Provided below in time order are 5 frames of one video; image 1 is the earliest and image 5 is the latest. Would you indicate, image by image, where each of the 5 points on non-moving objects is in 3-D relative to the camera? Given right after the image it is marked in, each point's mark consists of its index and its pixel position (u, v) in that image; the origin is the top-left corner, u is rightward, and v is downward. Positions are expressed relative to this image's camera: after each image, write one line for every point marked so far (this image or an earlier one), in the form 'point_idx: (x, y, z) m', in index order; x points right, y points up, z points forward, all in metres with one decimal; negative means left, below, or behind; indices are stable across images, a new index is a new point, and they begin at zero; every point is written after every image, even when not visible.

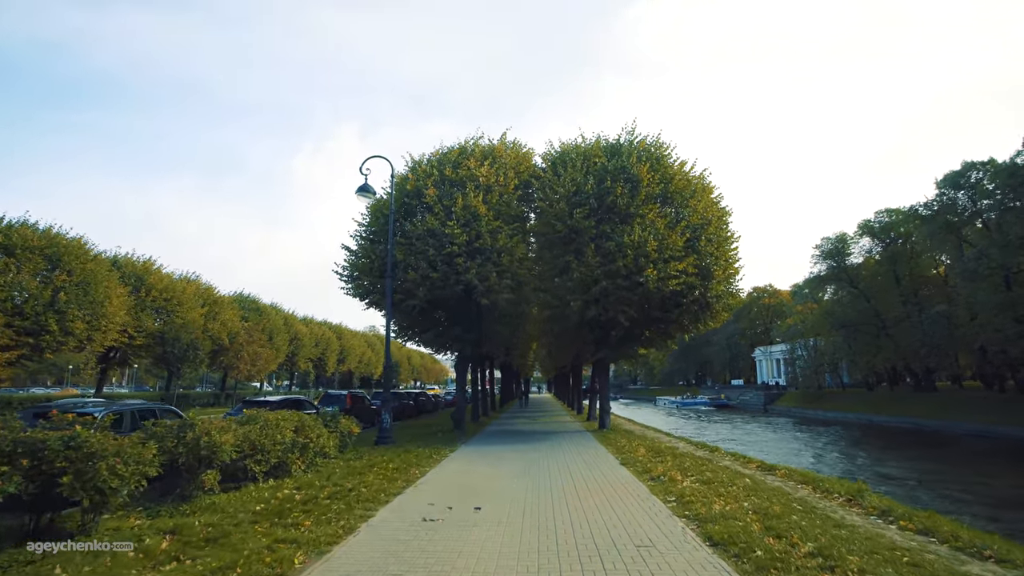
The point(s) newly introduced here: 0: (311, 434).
0: (-4.7, -3.4, +14.1) m
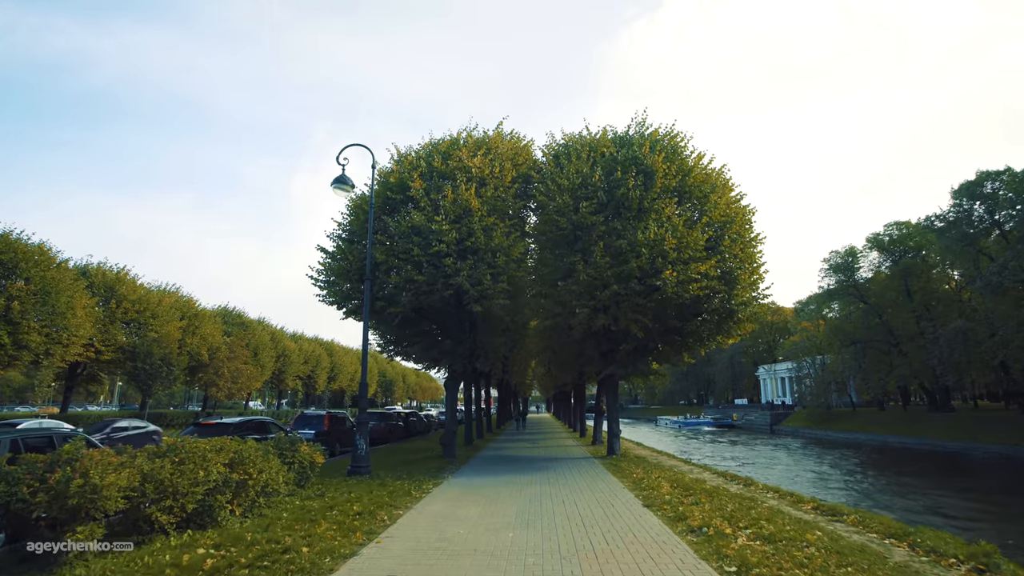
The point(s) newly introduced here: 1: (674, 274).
0: (-4.8, -3.3, +11.1) m
1: (+5.2, +0.5, +18.9) m
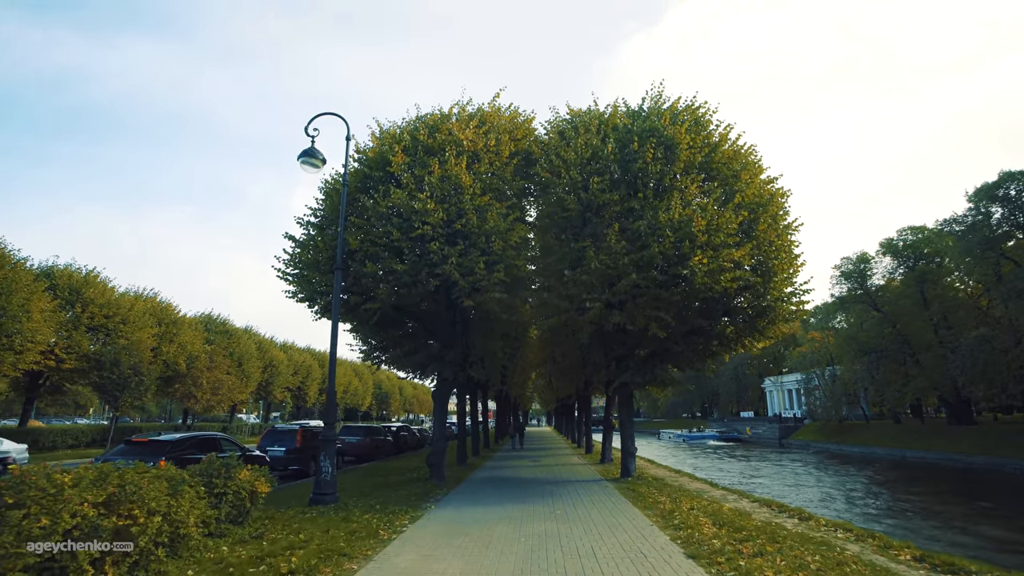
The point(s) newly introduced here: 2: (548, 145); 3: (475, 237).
0: (-4.9, -2.9, +8.0) m
1: (+5.1, +0.7, +15.9) m
2: (+1.2, +4.7, +19.3) m
3: (-1.1, +1.5, +17.0) m
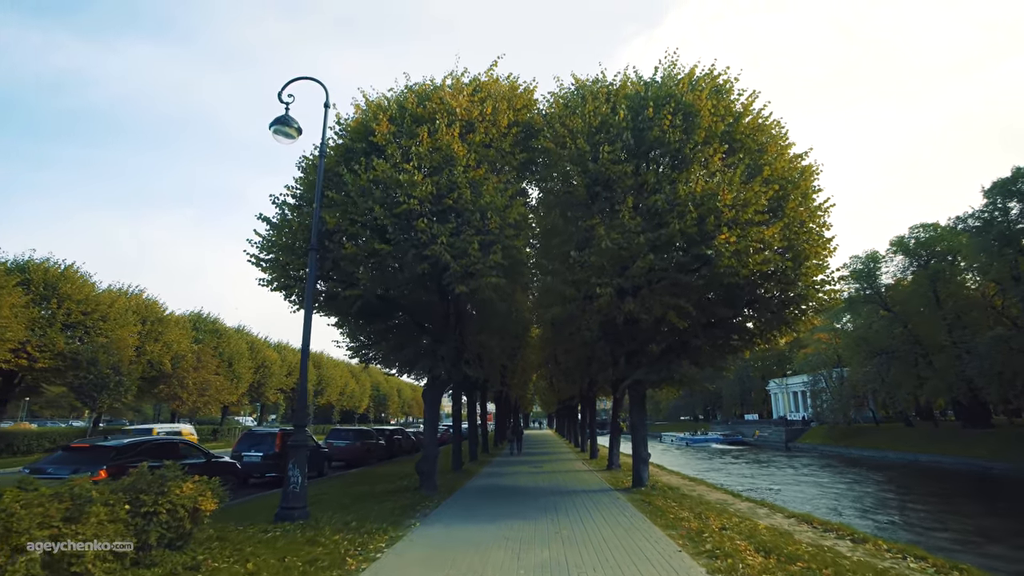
0: (-4.9, -2.5, +6.0) m
1: (+5.1, +1.1, +13.9) m
2: (+1.2, +5.0, +17.4) m
3: (-1.1, +1.8, +15.0) m
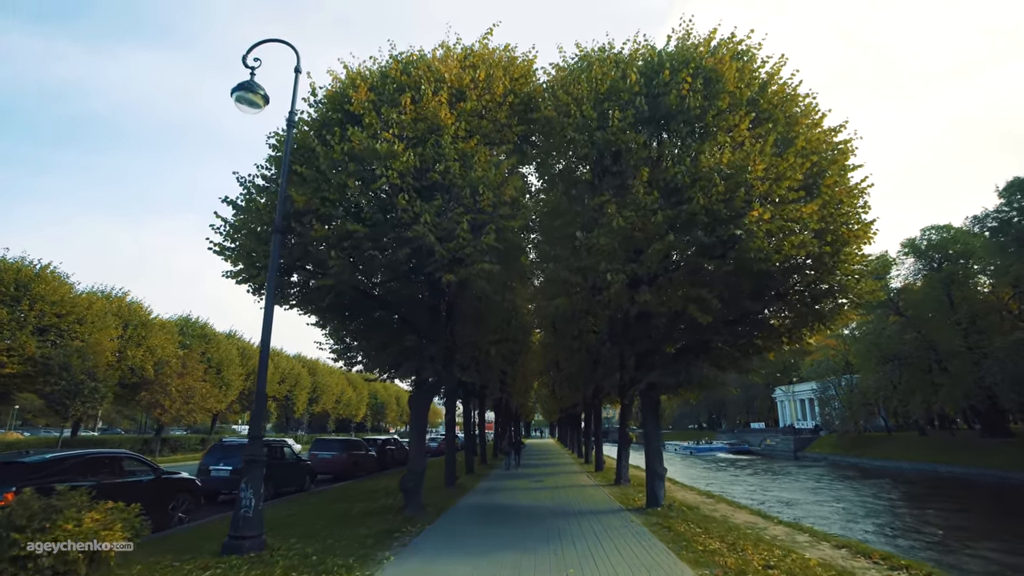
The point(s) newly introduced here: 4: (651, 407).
0: (-5.0, -2.1, +4.0) m
1: (+5.0, +1.4, +11.8) m
2: (+1.1, +5.2, +15.4) m
3: (-1.2, +2.1, +13.0) m
4: (+3.9, -3.4, +16.7) m
